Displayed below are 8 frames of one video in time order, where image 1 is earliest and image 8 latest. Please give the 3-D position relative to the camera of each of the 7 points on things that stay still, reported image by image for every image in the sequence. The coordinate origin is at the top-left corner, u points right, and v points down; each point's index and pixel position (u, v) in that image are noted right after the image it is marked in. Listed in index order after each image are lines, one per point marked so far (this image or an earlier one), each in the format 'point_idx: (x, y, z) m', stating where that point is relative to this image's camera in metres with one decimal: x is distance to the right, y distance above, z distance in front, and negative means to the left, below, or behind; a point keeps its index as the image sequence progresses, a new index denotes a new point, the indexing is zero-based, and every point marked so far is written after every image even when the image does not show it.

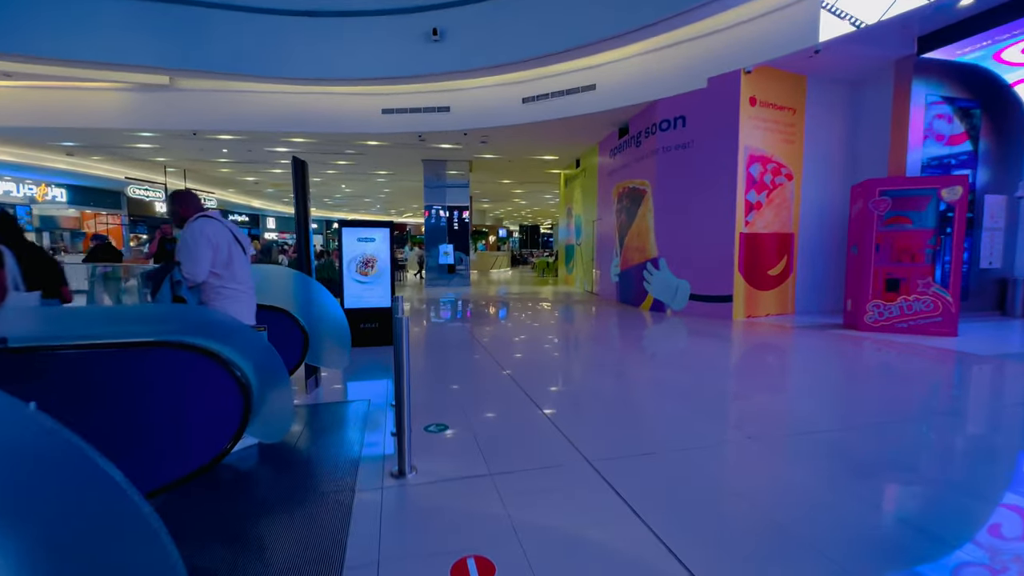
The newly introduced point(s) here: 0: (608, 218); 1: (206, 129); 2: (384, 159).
0: (+2.1, +1.5, +9.7) m
1: (-6.4, +3.3, +9.5) m
2: (-3.4, +3.5, +12.2) m
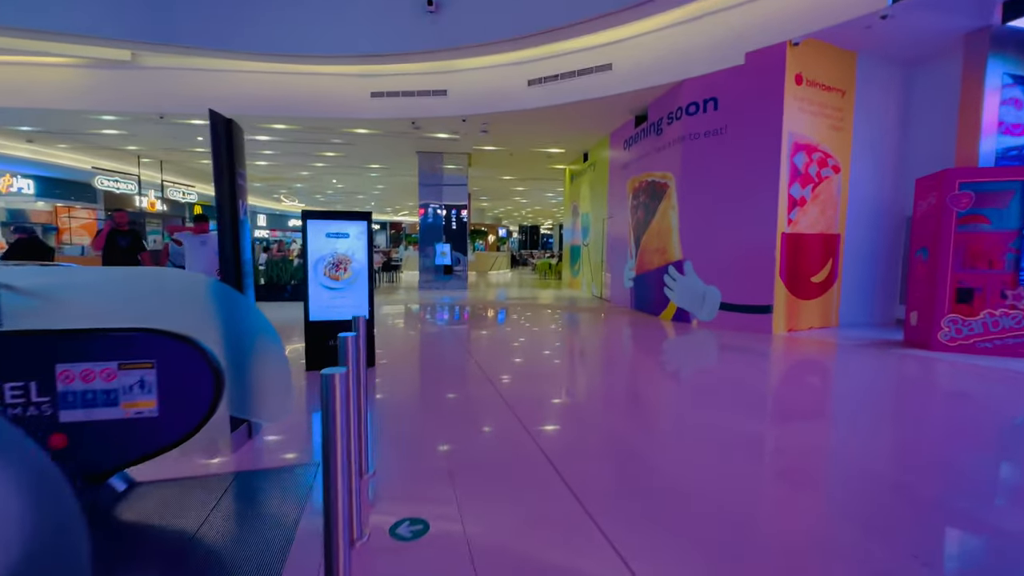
0: (+2.1, +1.4, +8.8) m
1: (-6.3, +3.3, +8.5) m
2: (-3.4, +3.5, +11.2) m
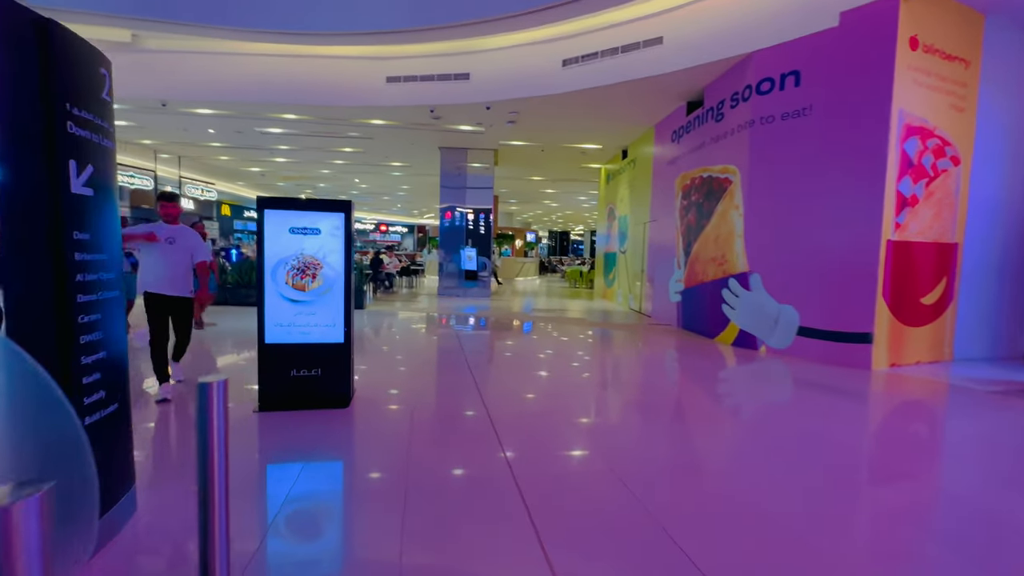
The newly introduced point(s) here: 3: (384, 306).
0: (+2.6, +1.2, +7.6) m
1: (-5.8, +3.2, +7.8) m
2: (-2.7, +3.3, +10.4) m
3: (-2.9, -0.4, +10.4) m
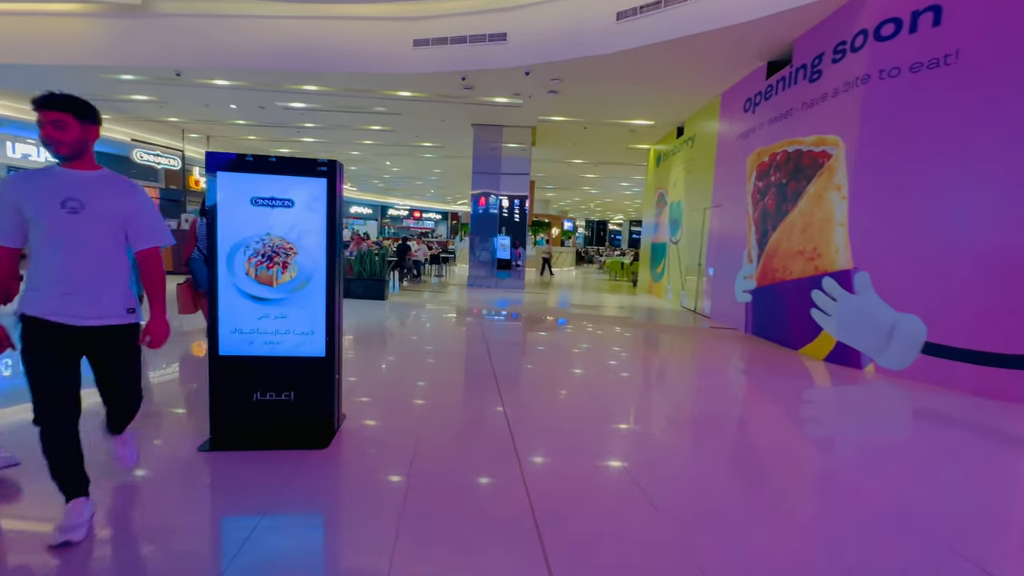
0: (+3.2, +1.2, +6.5) m
1: (-5.1, +3.5, +7.3) m
2: (-1.9, +3.6, +9.6) m
3: (-2.1, -0.1, +9.7) m
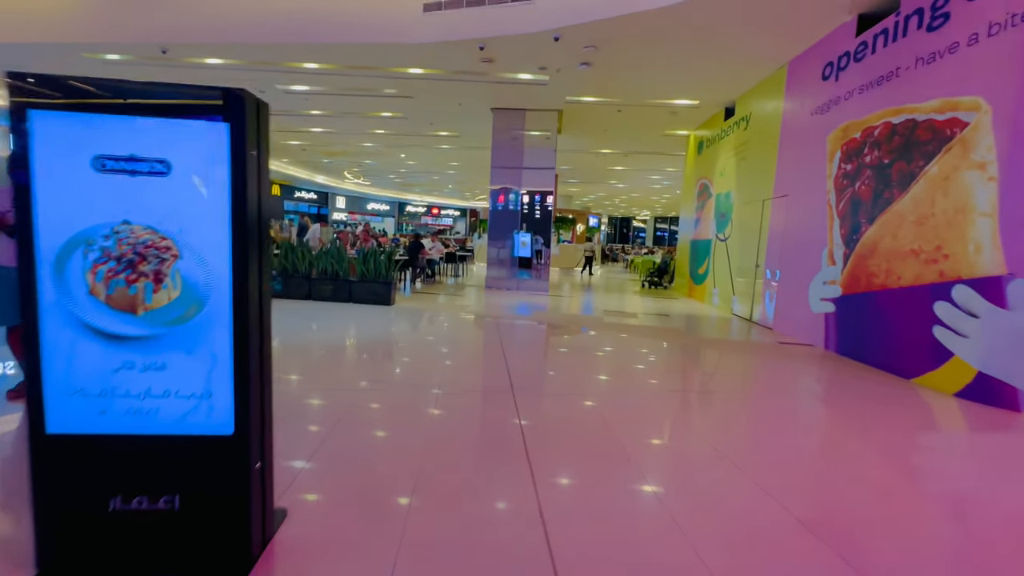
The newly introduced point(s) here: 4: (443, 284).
0: (+3.5, +1.1, +5.4) m
1: (-4.8, +3.5, +6.5) m
2: (-1.4, +3.5, +8.7) m
3: (-1.7, -0.2, +8.8) m
4: (-1.6, +0.1, +10.5) m
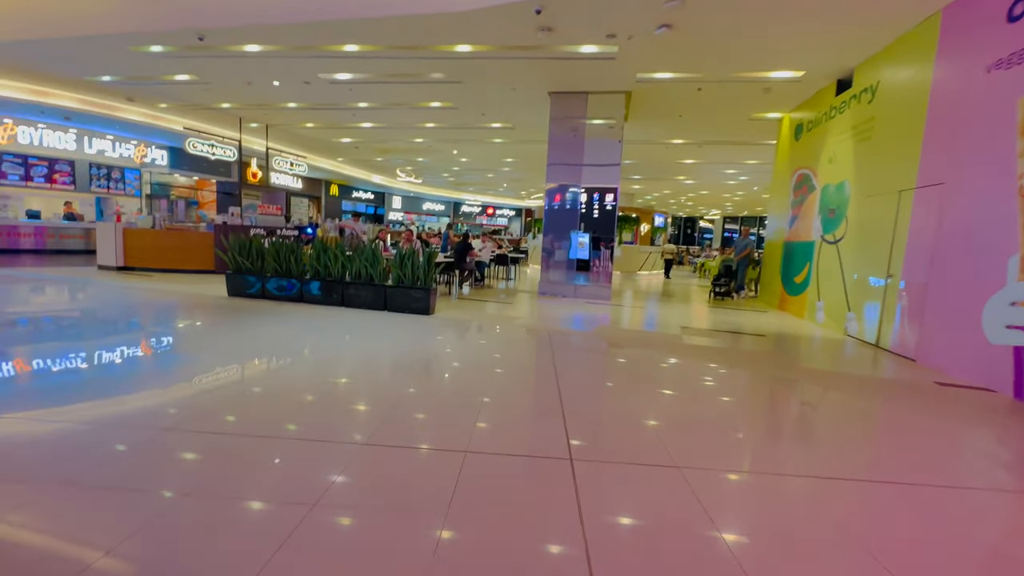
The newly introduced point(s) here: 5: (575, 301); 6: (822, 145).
0: (+4.0, +0.9, +4.0) m
1: (-4.0, +3.4, +6.1) m
2: (-0.4, +3.4, +7.8) m
3: (-0.7, -0.3, +8.0) m
4: (-0.4, 0.0, +9.6) m
5: (+1.2, -0.2, +8.6) m
6: (+4.7, +2.2, +6.8) m
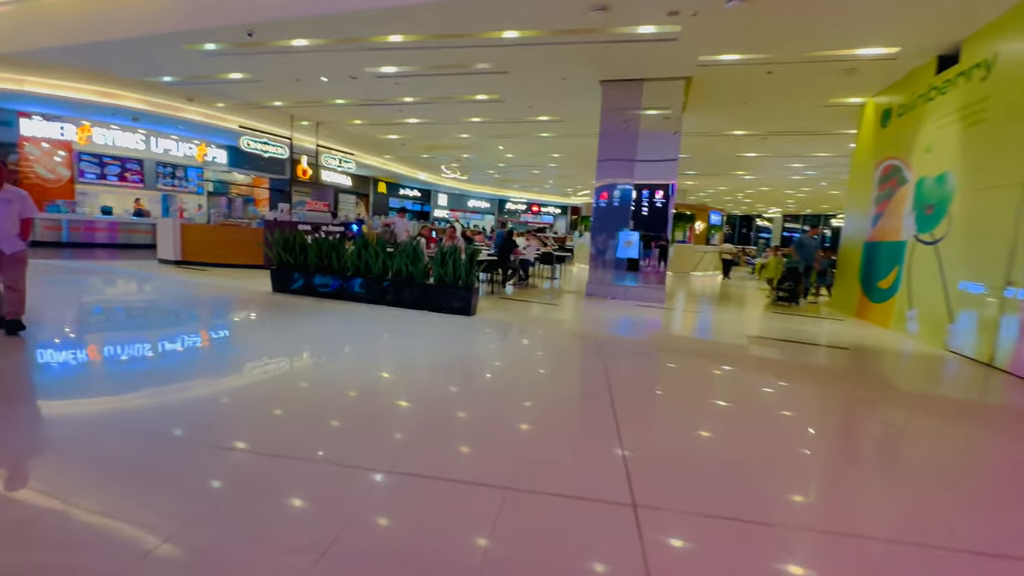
0: (+4.4, +0.9, +3.2) m
1: (-3.3, +3.5, +6.0) m
2: (+0.5, +3.4, +7.4) m
3: (+0.1, -0.2, +7.6) m
4: (+0.5, 0.0, +9.3) m
5: (+2.0, -0.2, +8.1) m
6: (+5.3, +2.1, +6.0) m
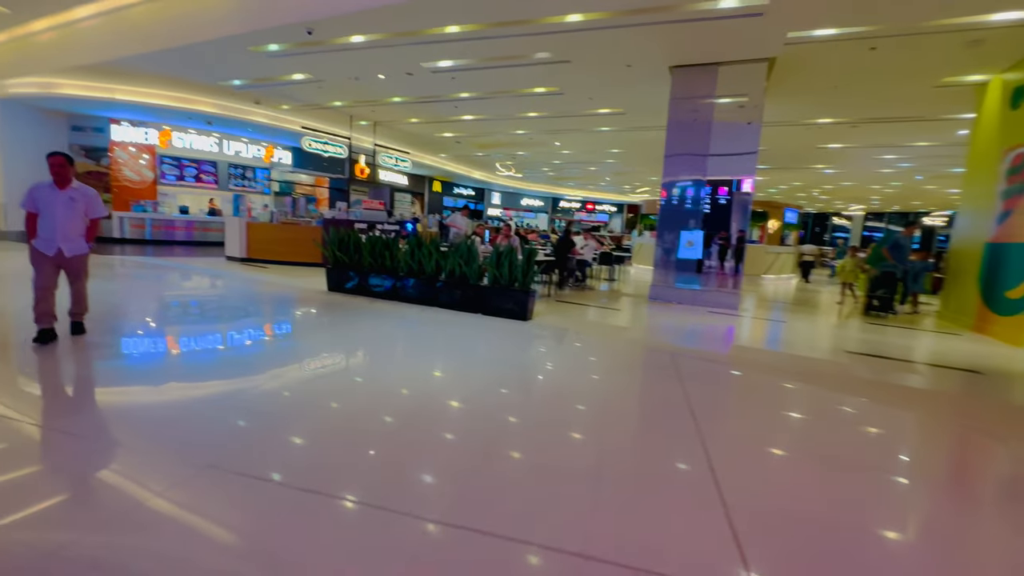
0: (+4.8, +0.7, +2.3) m
1: (-2.5, +3.5, +6.0) m
2: (+1.4, +3.4, +7.0) m
3: (+1.0, -0.3, +7.2) m
4: (+1.6, 0.0, +8.8) m
5: (+3.0, -0.3, +7.4) m
6: (+6.1, +1.9, +5.0) m
